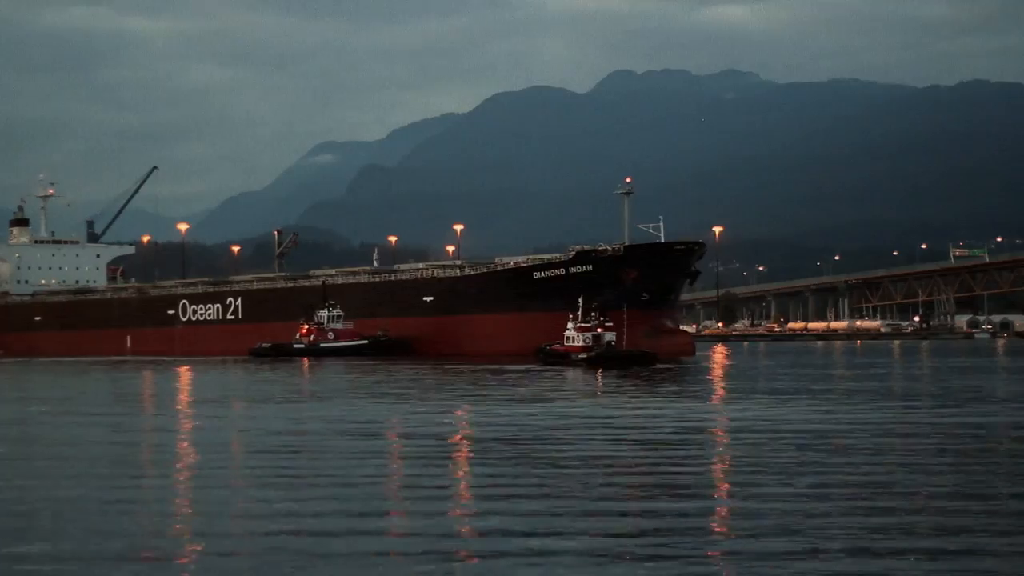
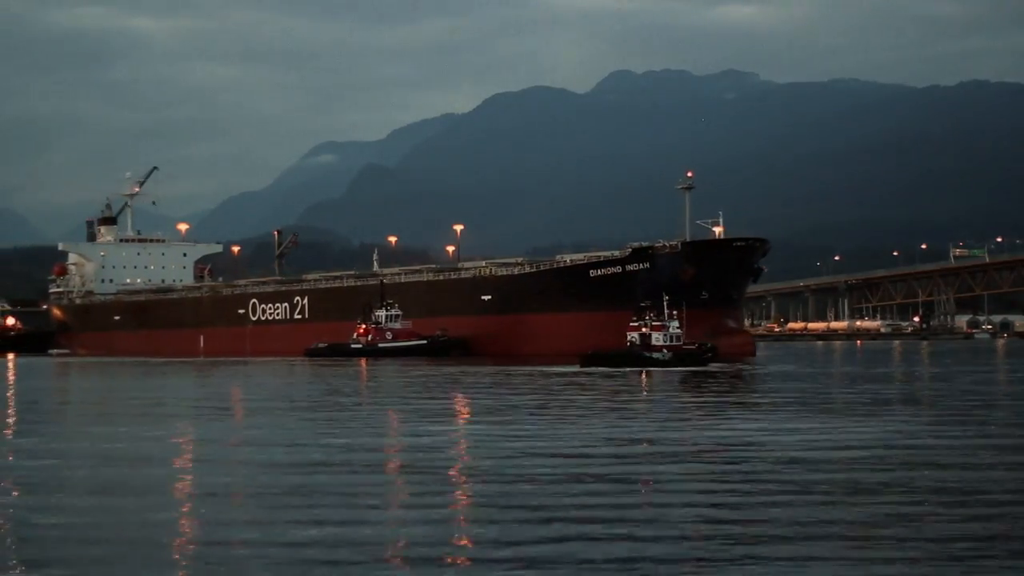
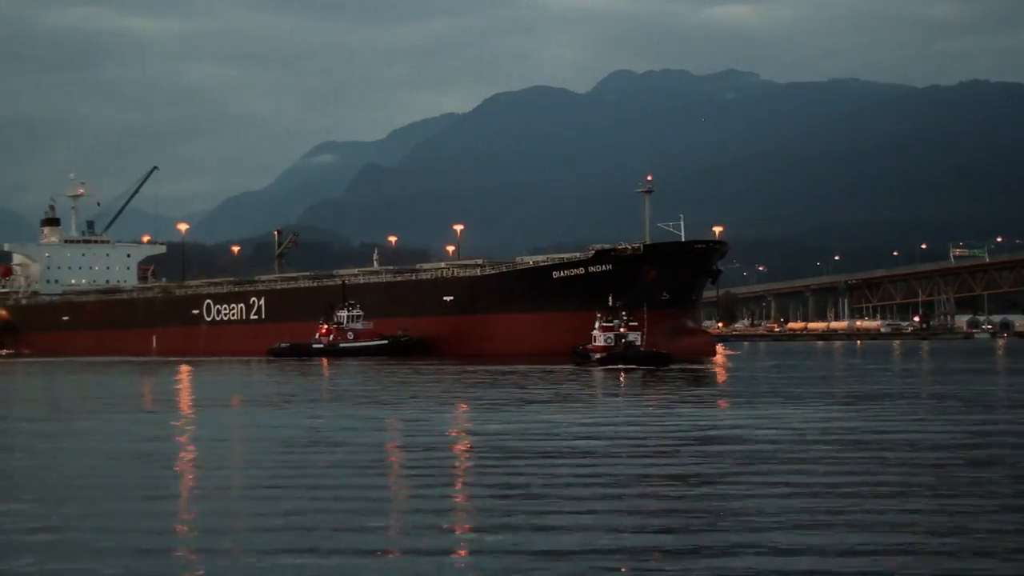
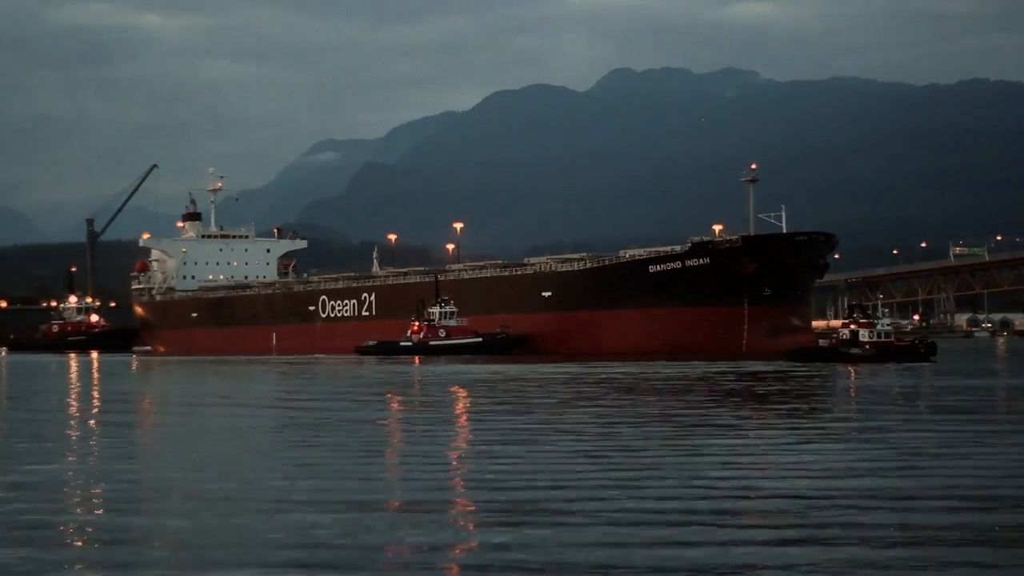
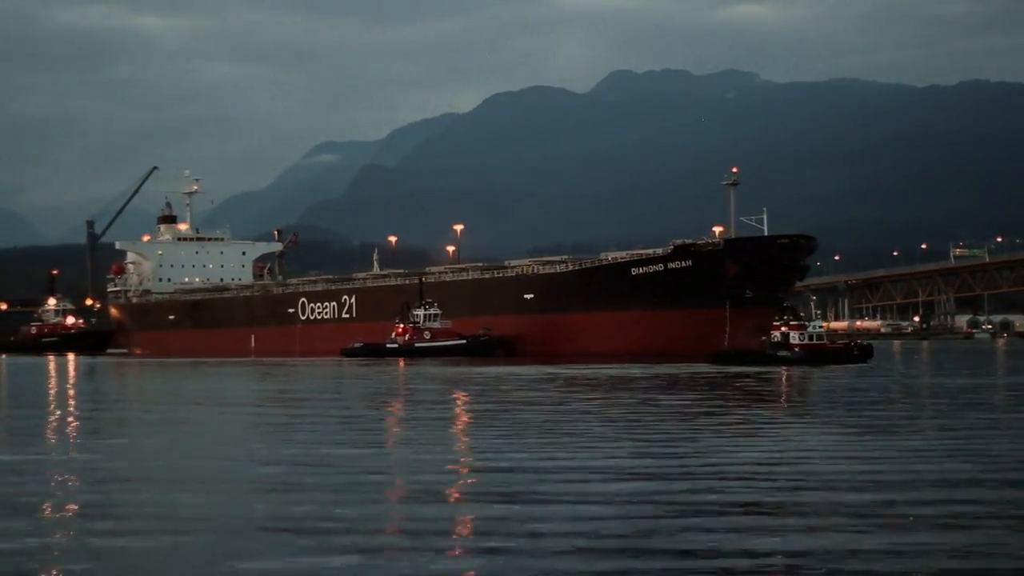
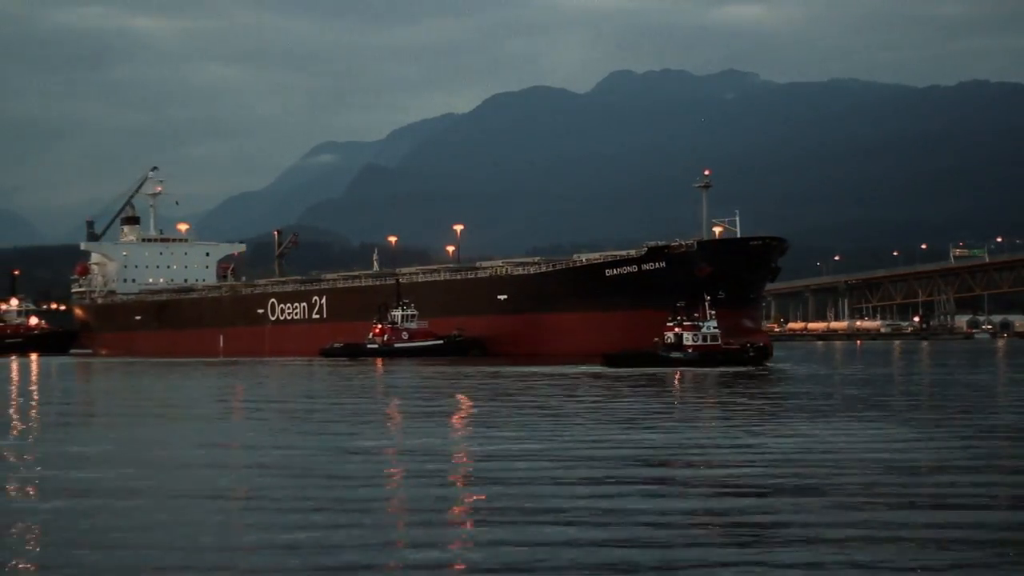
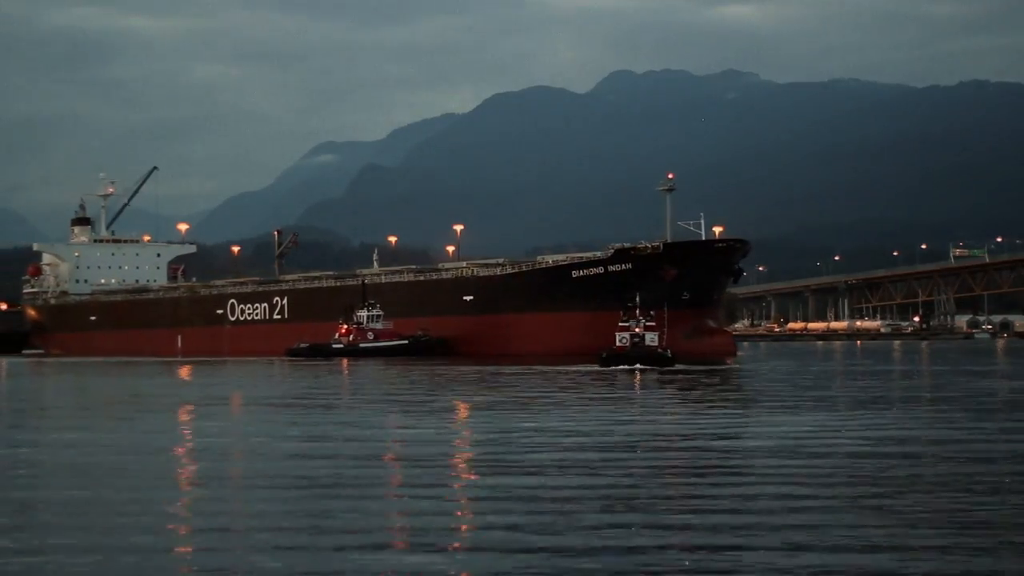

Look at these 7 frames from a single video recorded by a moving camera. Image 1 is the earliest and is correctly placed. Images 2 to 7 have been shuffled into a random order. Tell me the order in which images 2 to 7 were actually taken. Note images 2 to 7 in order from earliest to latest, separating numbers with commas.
3, 7, 2, 6, 5, 4
